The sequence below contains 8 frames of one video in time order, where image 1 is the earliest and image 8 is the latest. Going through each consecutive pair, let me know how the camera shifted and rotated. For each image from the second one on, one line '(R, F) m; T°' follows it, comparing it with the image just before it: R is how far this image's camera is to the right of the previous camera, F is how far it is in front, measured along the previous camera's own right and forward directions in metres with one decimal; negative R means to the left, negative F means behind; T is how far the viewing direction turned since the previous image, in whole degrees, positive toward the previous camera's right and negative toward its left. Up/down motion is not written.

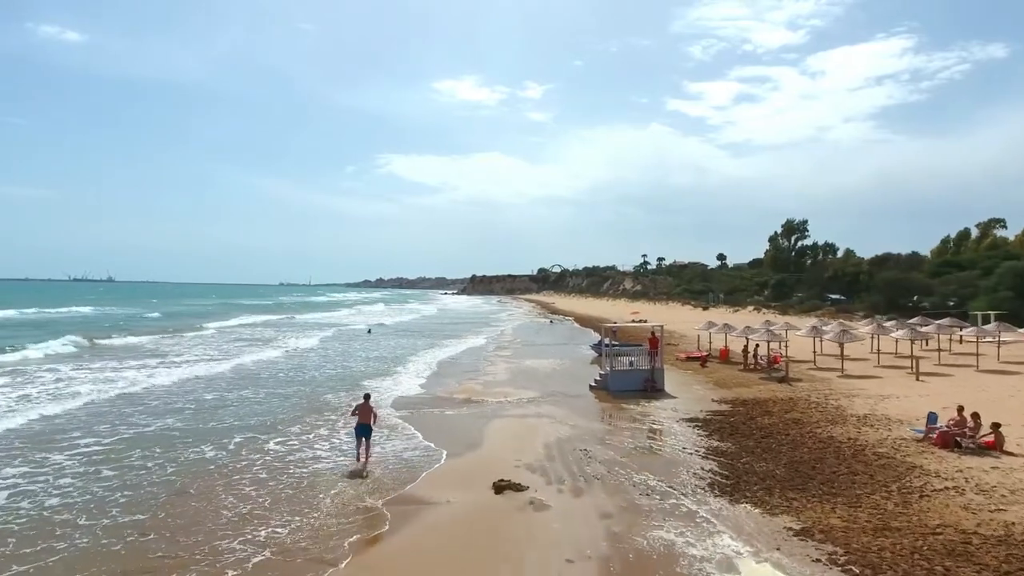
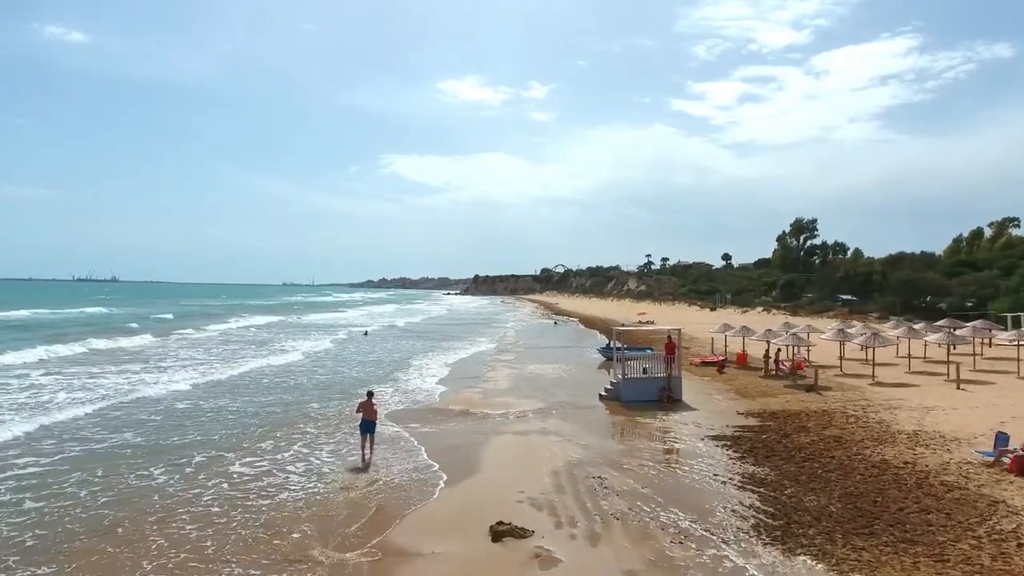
(0.0, +1.8) m; 0°
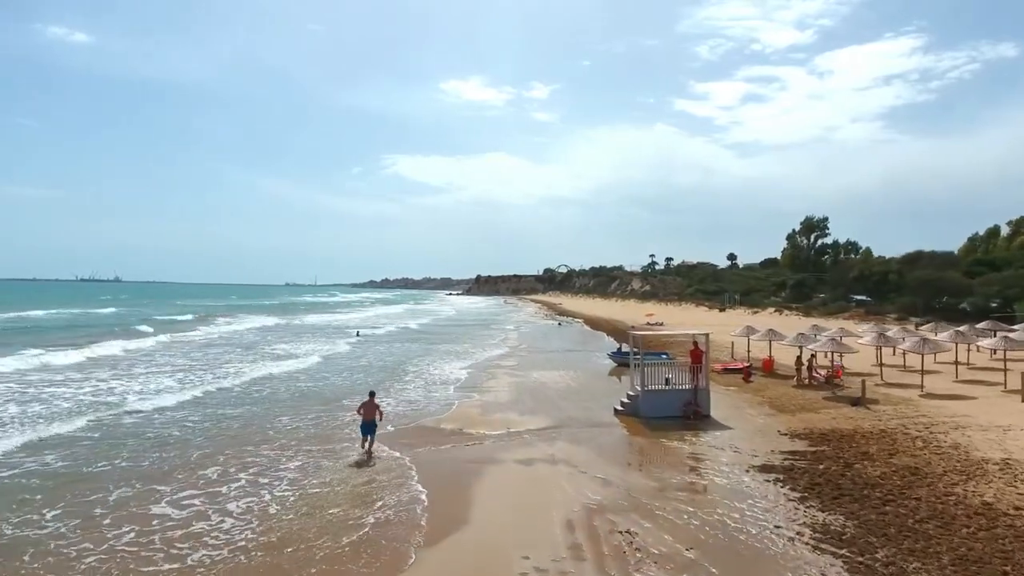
(0.0, +2.4) m; 0°
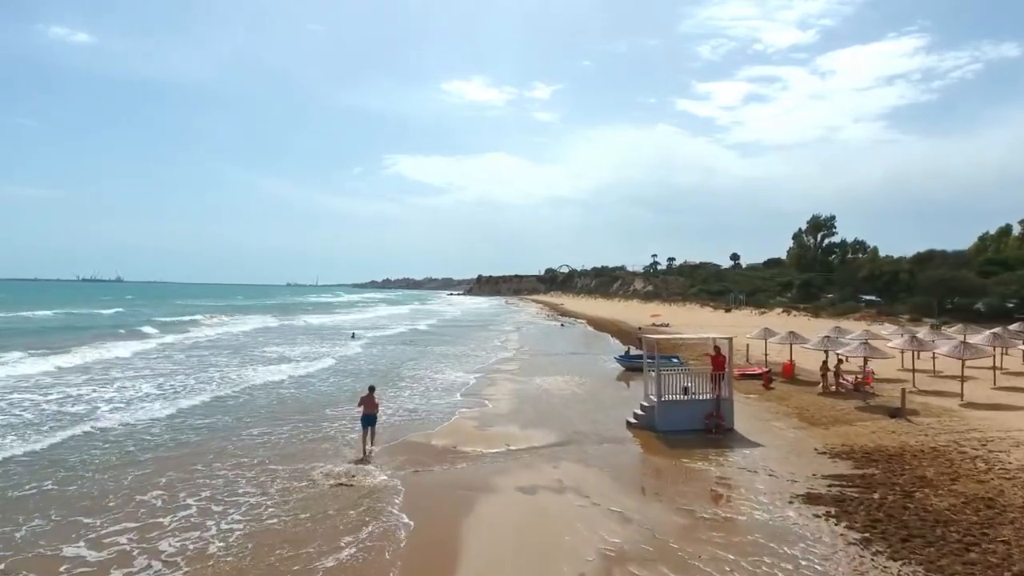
(0.0, +1.6) m; 0°
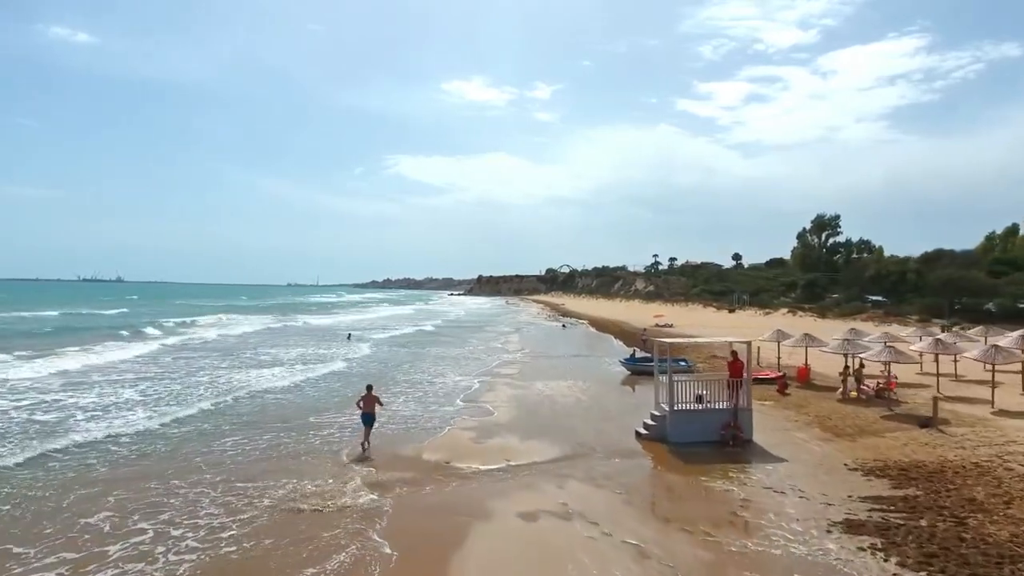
(0.0, +1.1) m; 0°
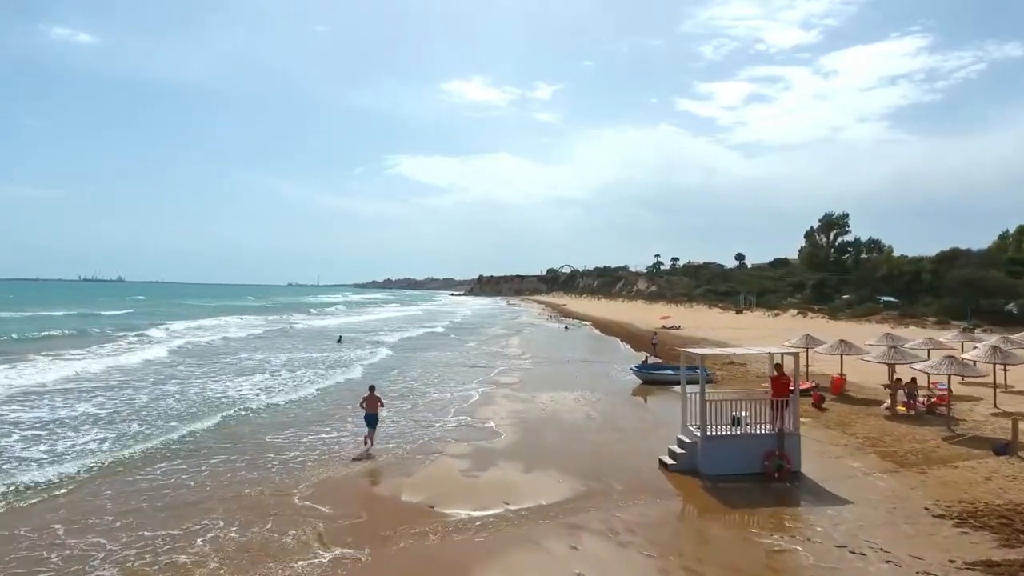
(0.0, +2.1) m; 0°
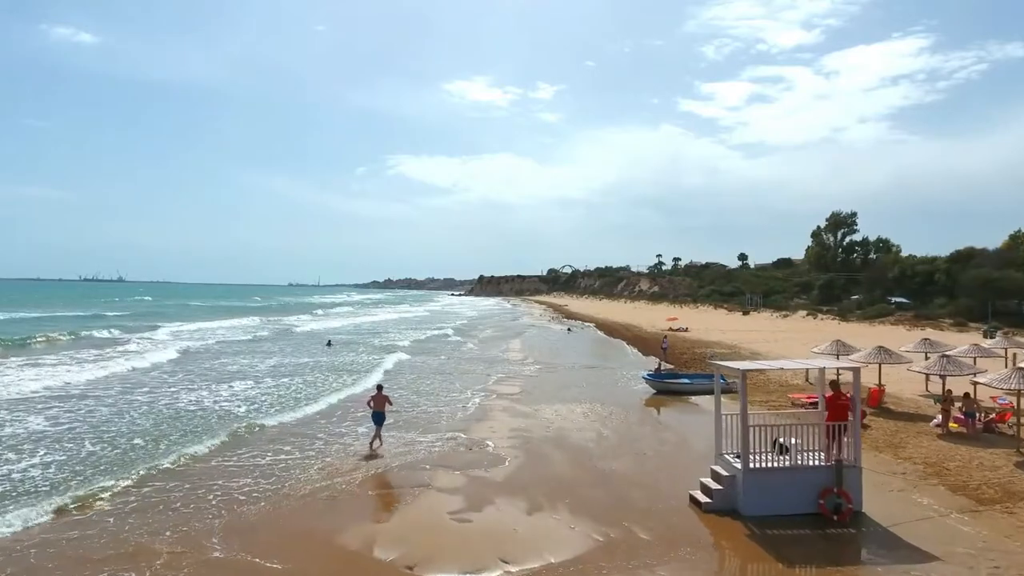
(0.0, +1.8) m; 0°
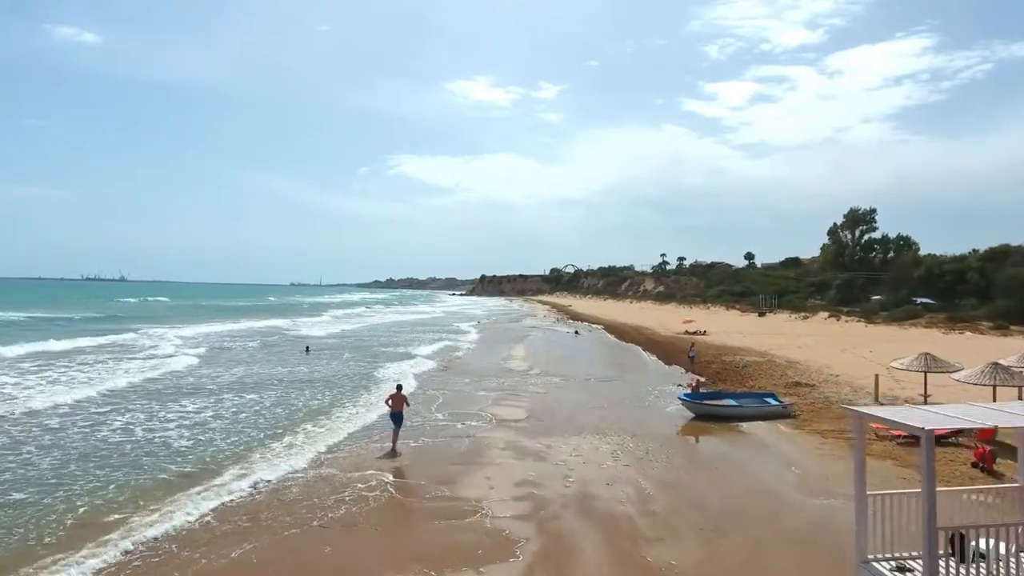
(-0.1, +3.7) m; 0°
